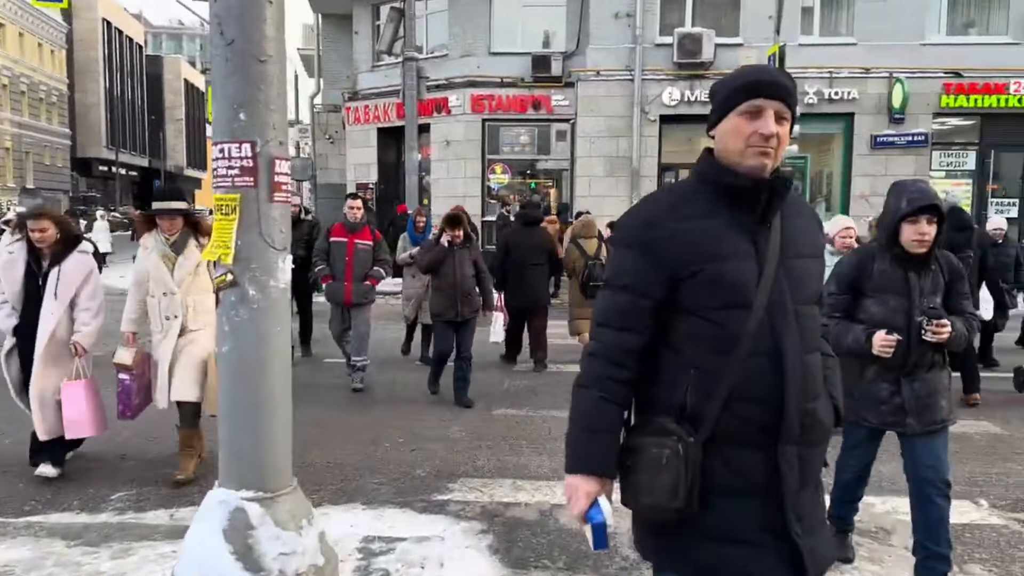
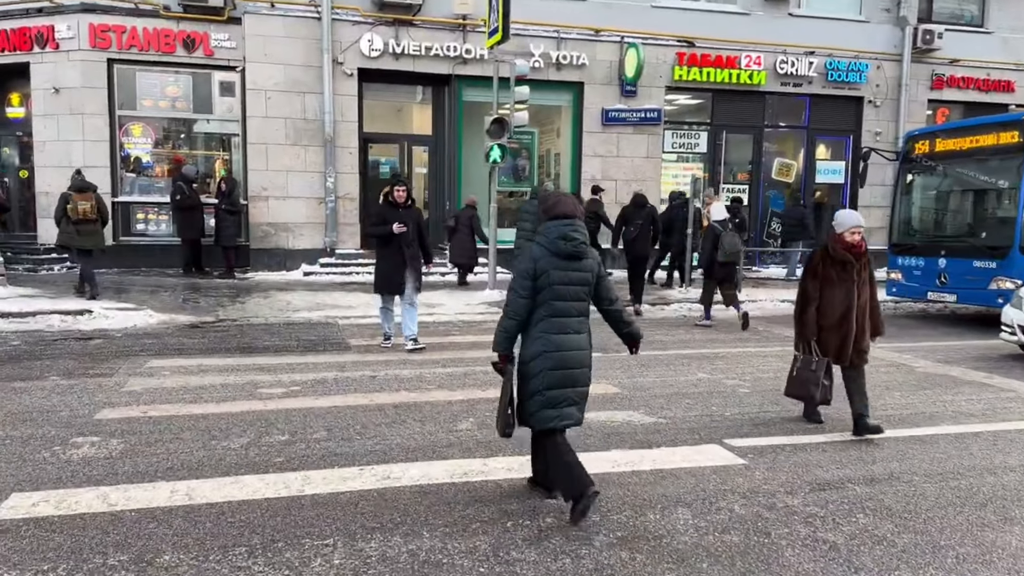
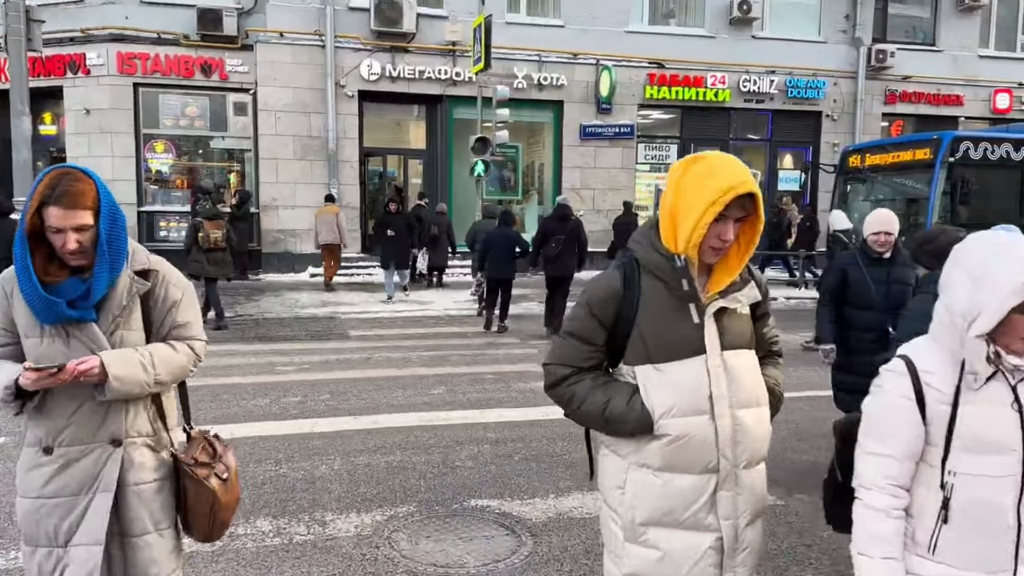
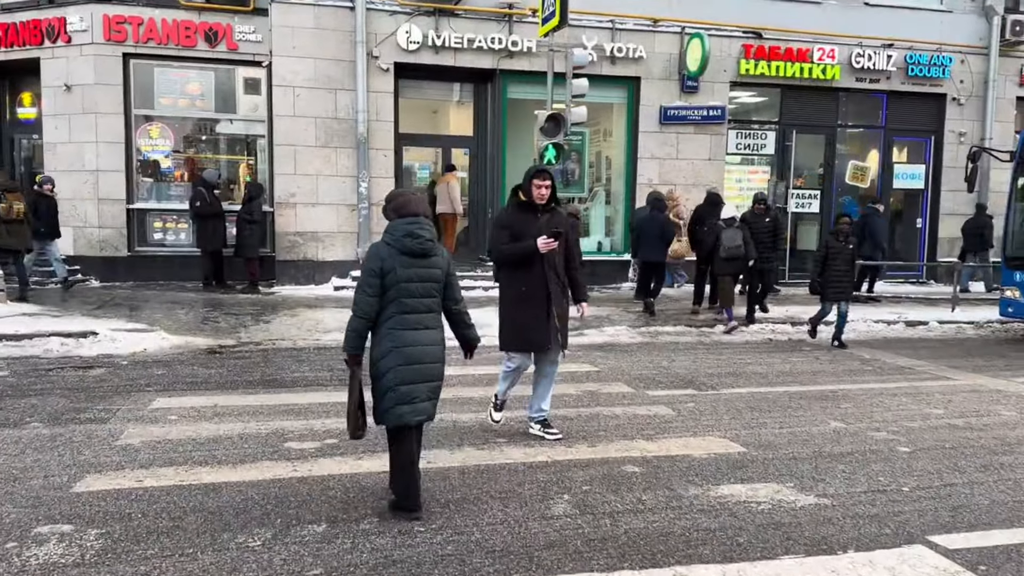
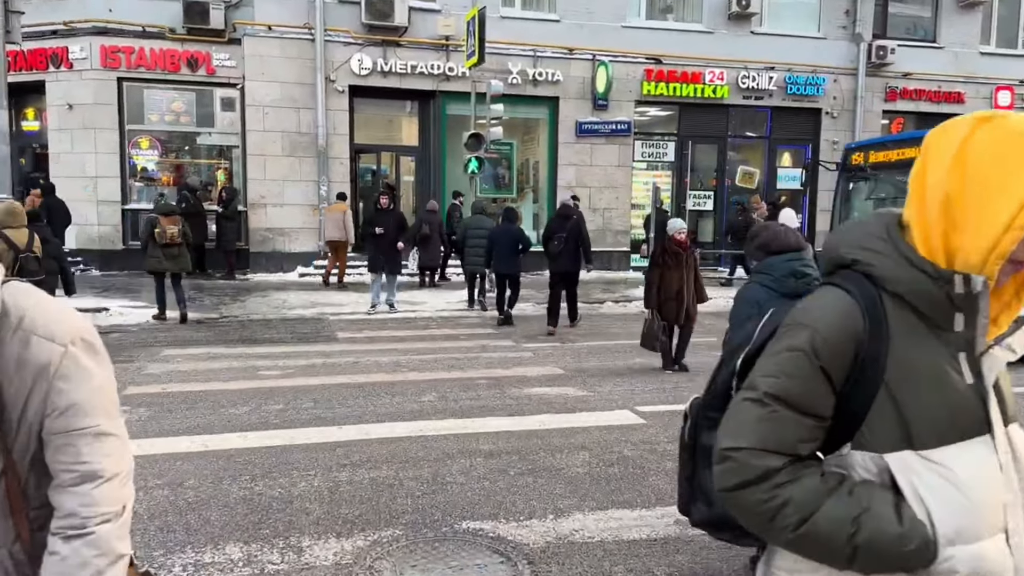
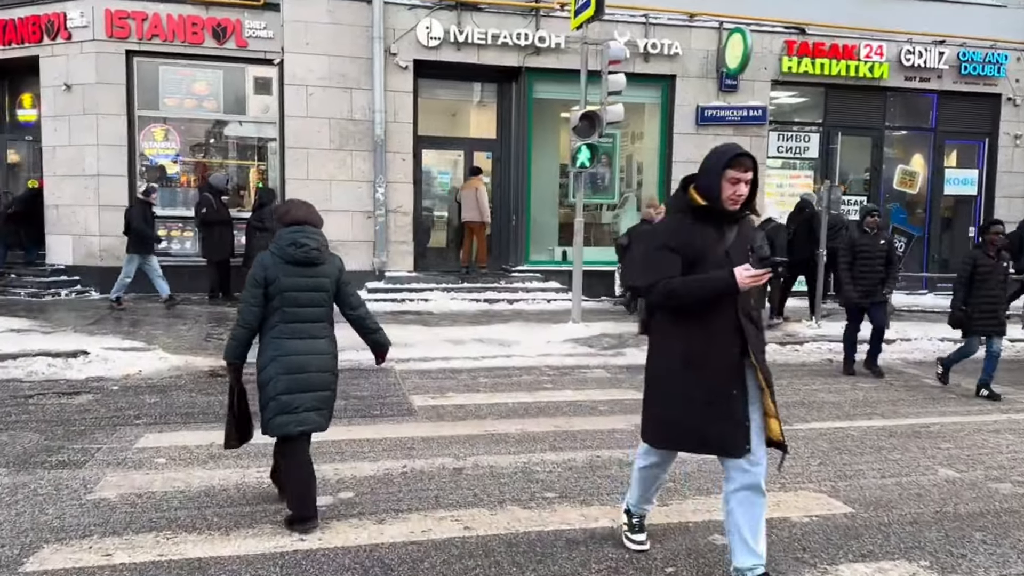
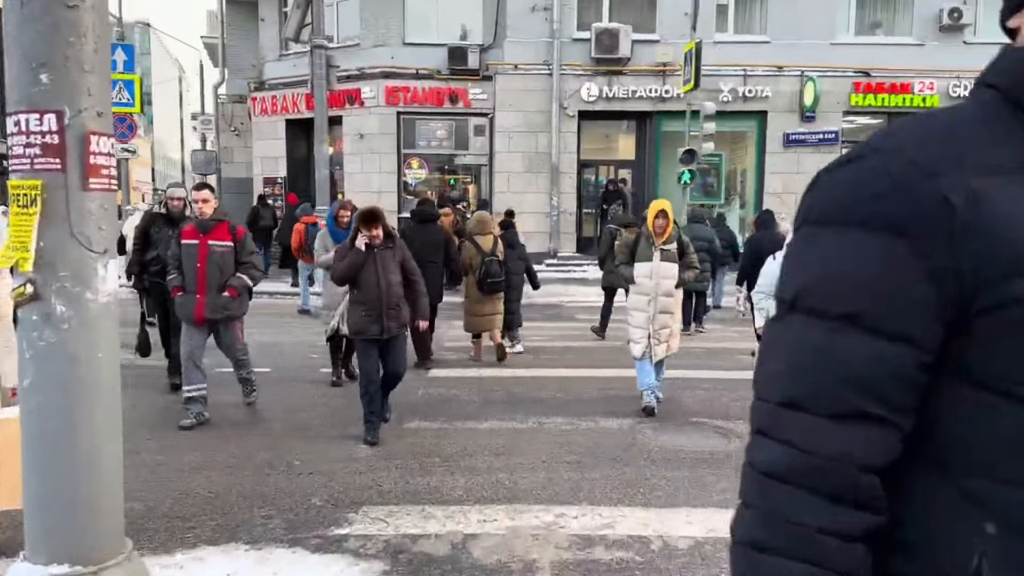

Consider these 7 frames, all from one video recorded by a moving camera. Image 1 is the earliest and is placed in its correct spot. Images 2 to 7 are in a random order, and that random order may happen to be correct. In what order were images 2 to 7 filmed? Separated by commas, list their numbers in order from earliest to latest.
7, 3, 5, 2, 4, 6
